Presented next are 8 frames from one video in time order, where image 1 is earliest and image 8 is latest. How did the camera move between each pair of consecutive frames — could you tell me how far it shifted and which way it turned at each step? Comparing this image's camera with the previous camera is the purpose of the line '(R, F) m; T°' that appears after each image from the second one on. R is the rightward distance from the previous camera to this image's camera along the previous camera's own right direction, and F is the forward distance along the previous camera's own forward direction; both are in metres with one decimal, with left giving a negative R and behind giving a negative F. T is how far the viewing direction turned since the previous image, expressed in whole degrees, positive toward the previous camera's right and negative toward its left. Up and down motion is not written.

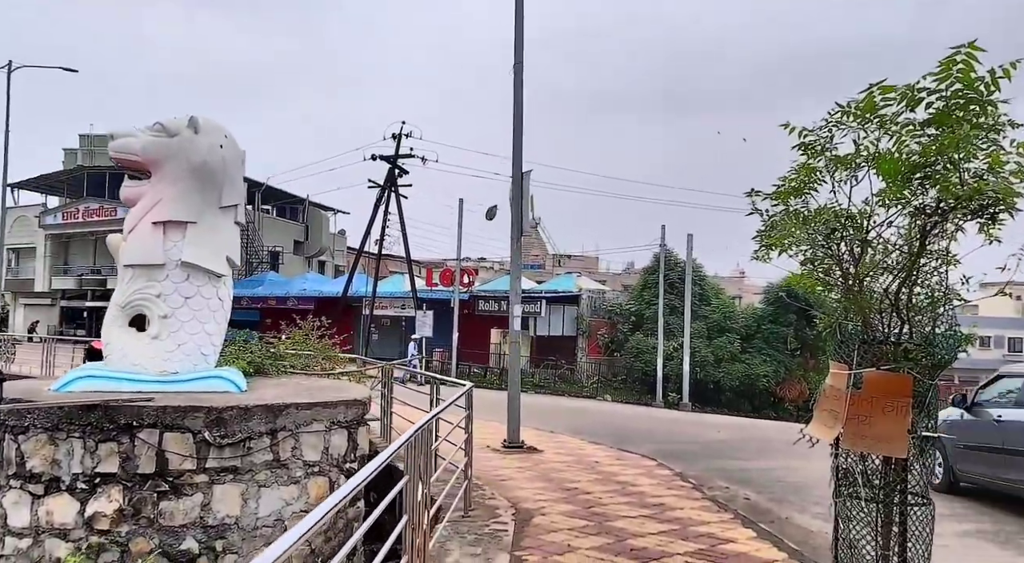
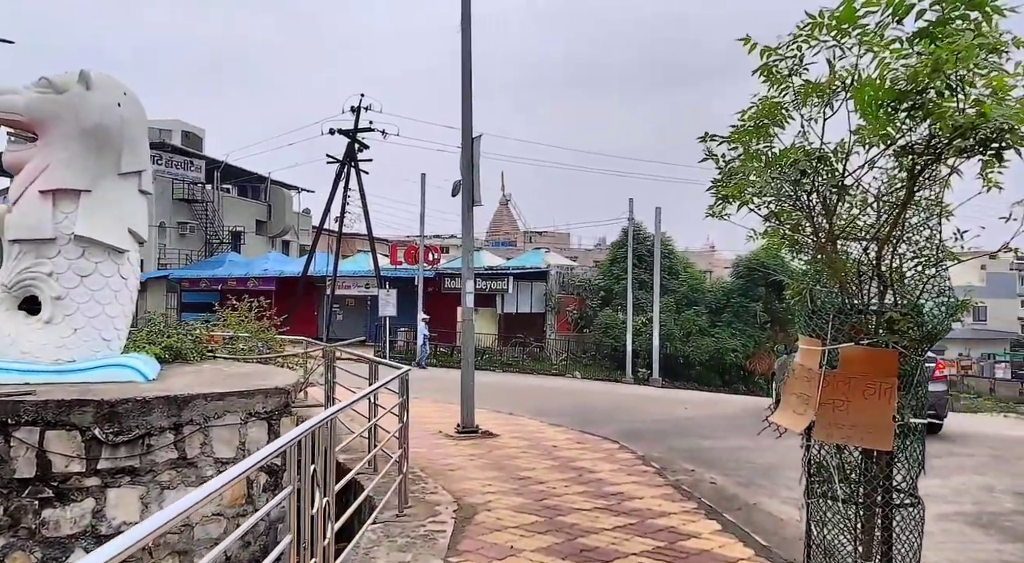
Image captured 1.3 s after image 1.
(+0.3, +0.7) m; +2°
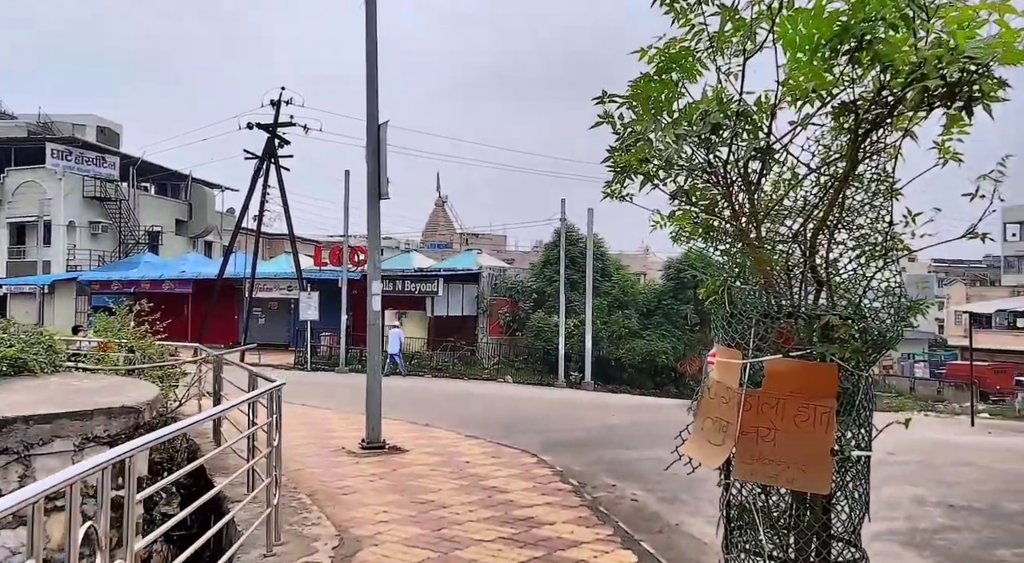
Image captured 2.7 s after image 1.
(+0.3, +0.8) m; +4°
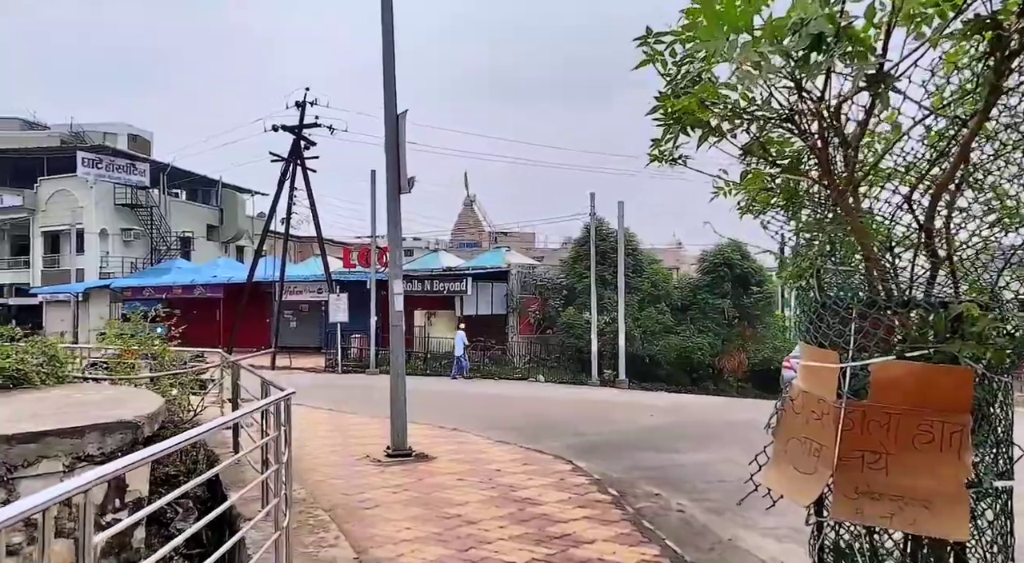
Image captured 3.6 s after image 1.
(0.0, +0.6) m; -2°
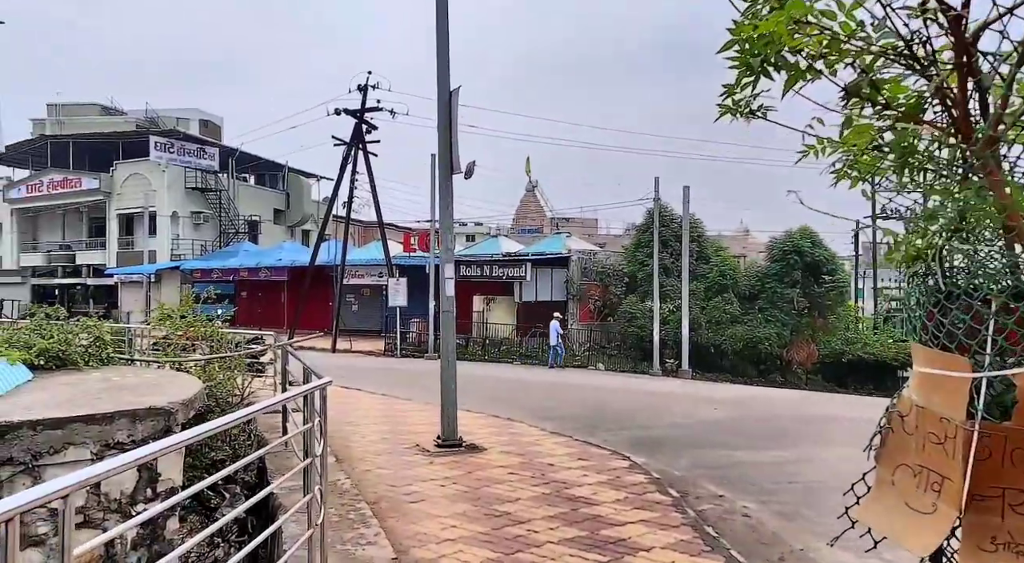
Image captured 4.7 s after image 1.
(+0.1, +0.4) m; -4°
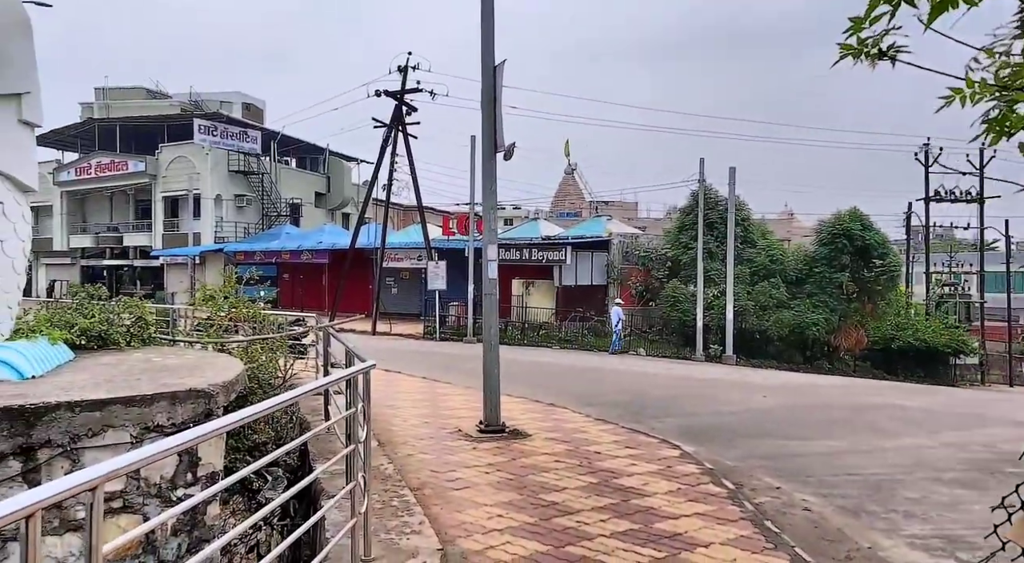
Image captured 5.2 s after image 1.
(-0.1, +0.2) m; -3°
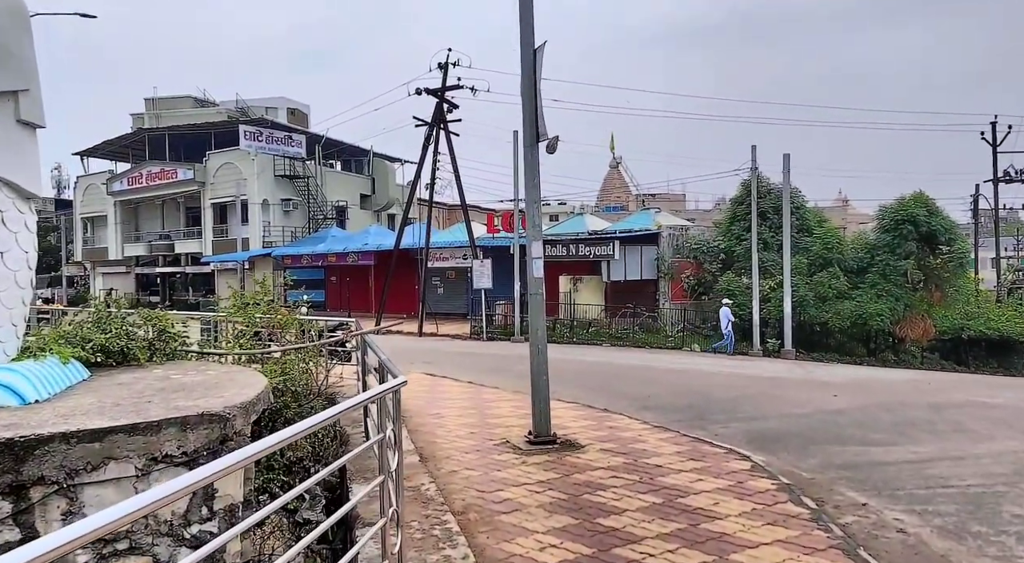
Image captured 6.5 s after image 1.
(0.0, +0.6) m; -3°
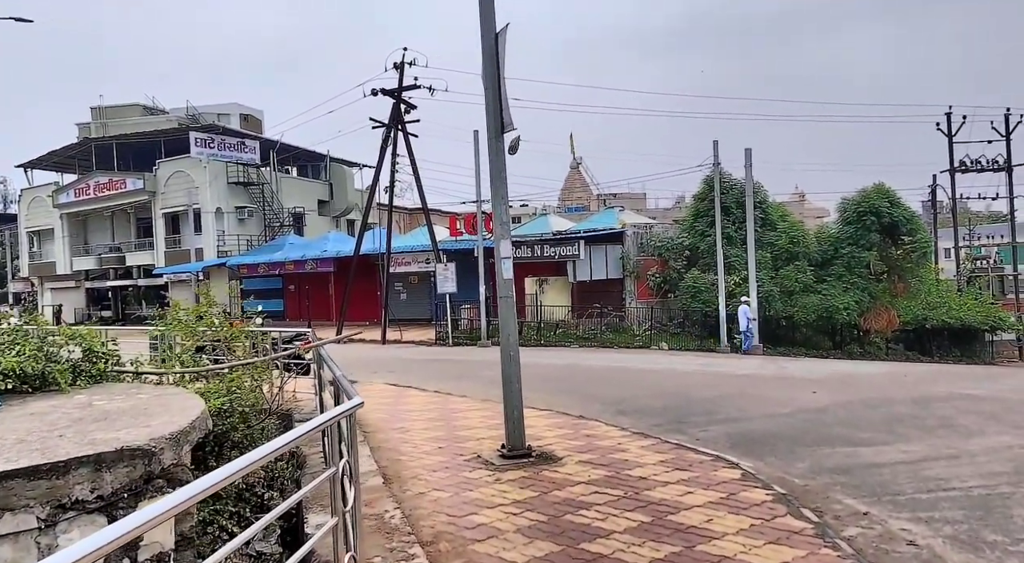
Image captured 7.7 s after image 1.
(0.0, +0.5) m; +3°
